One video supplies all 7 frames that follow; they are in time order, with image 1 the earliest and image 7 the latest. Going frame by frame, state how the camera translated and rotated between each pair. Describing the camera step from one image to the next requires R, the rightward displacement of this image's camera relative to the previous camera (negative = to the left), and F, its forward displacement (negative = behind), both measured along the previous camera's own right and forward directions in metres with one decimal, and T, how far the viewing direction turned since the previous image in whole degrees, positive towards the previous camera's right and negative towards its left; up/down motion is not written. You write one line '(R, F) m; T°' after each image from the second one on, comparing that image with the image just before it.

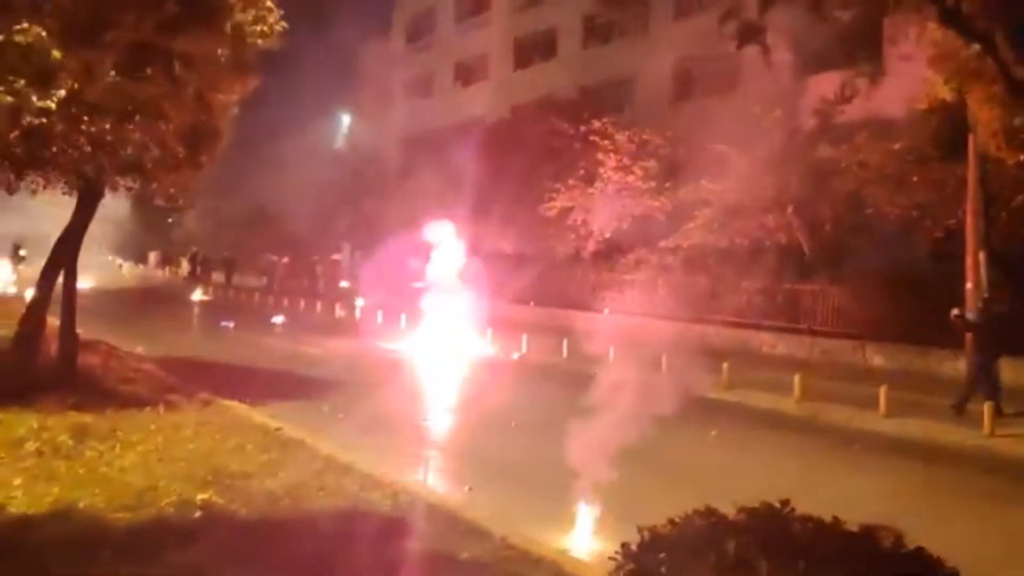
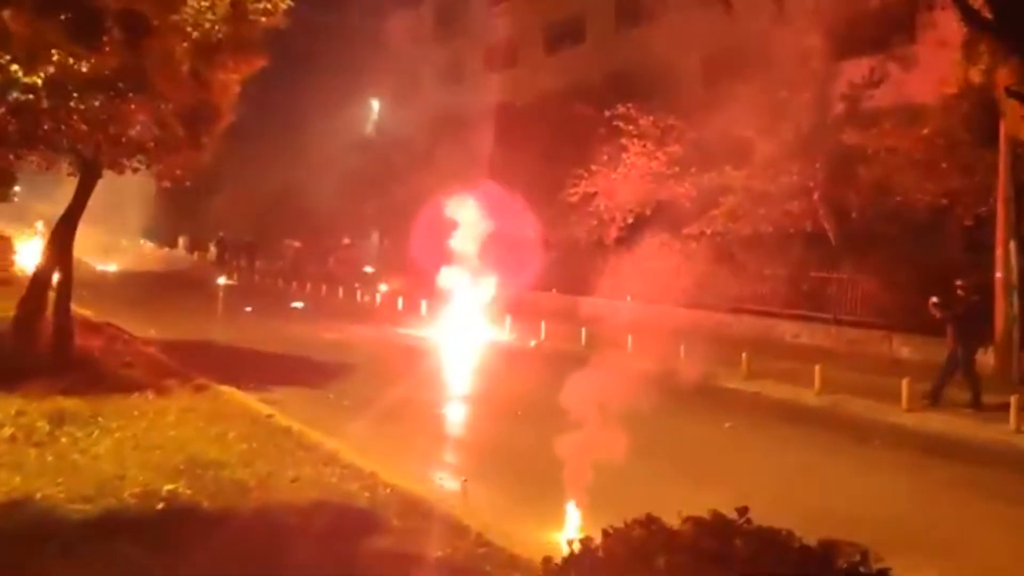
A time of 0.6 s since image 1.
(+0.4, +0.4) m; -2°
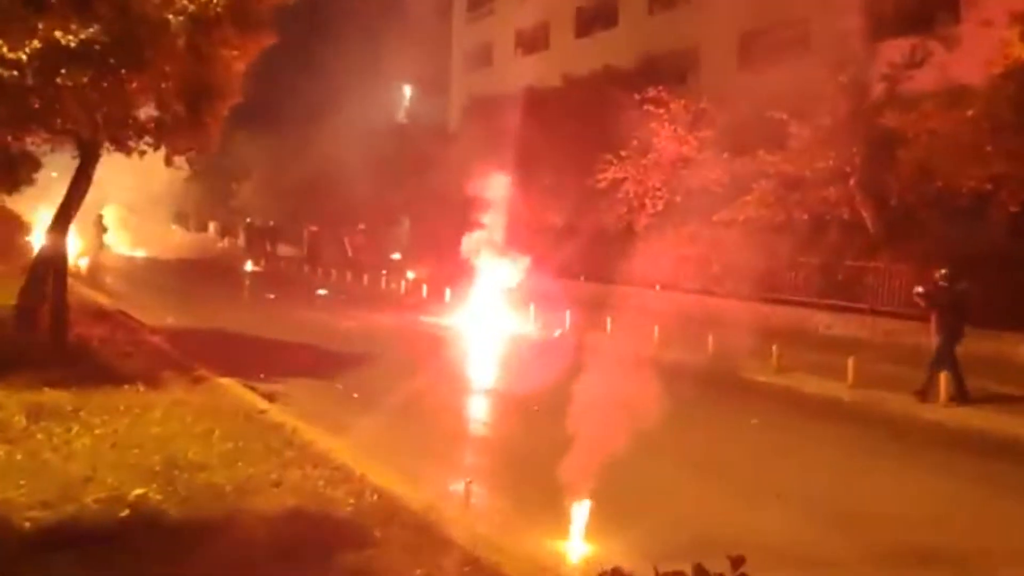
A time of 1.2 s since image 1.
(+0.3, +0.7) m; -2°
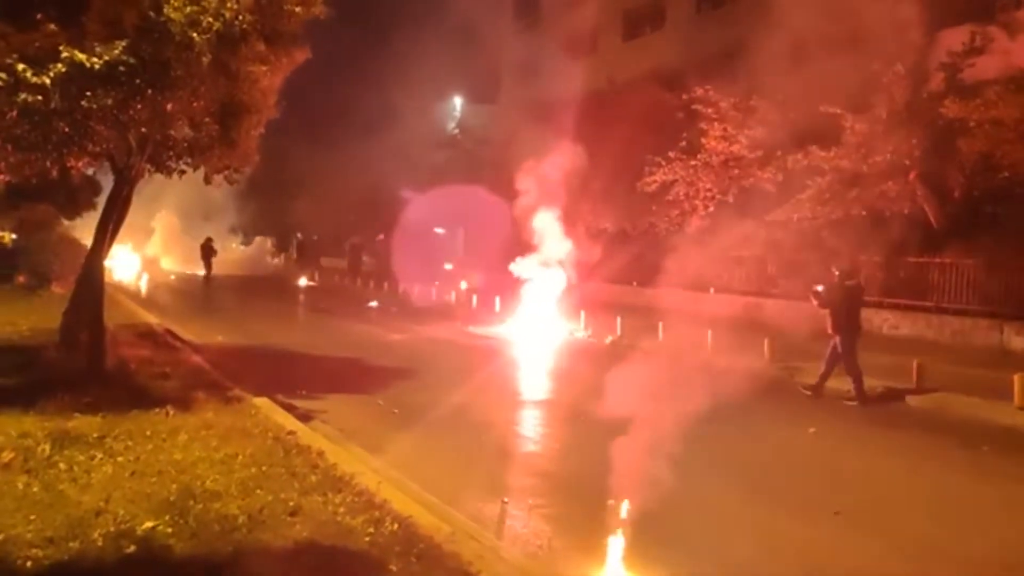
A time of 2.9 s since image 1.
(+0.3, +0.4) m; -4°
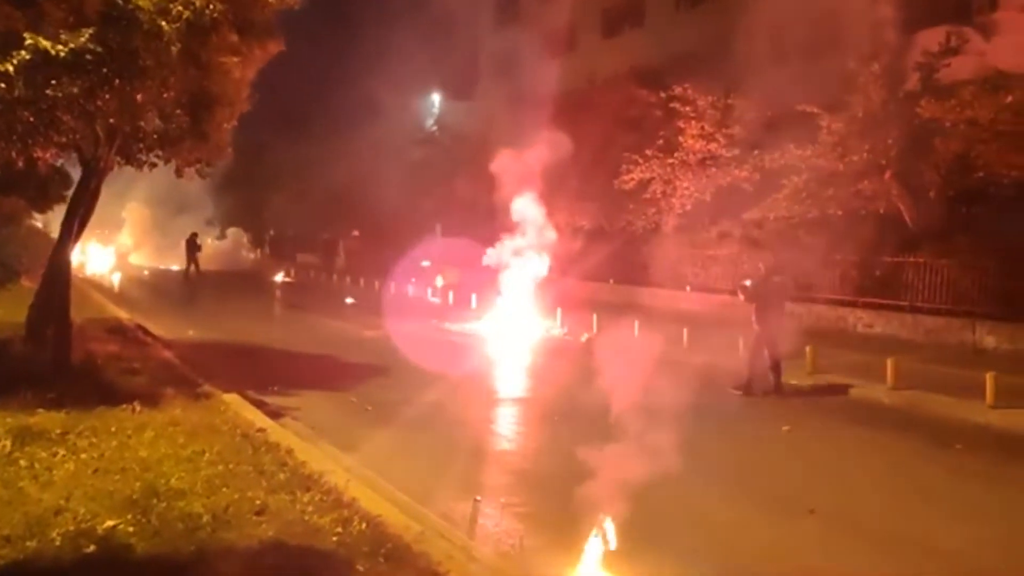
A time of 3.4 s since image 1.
(0.0, +0.1) m; +1°
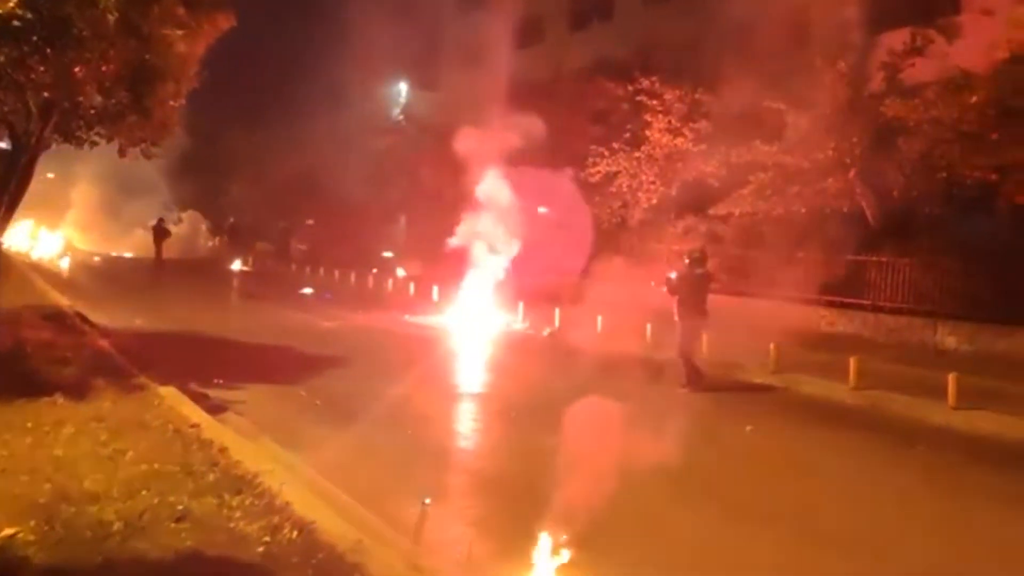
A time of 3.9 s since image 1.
(+0.1, +0.5) m; +2°
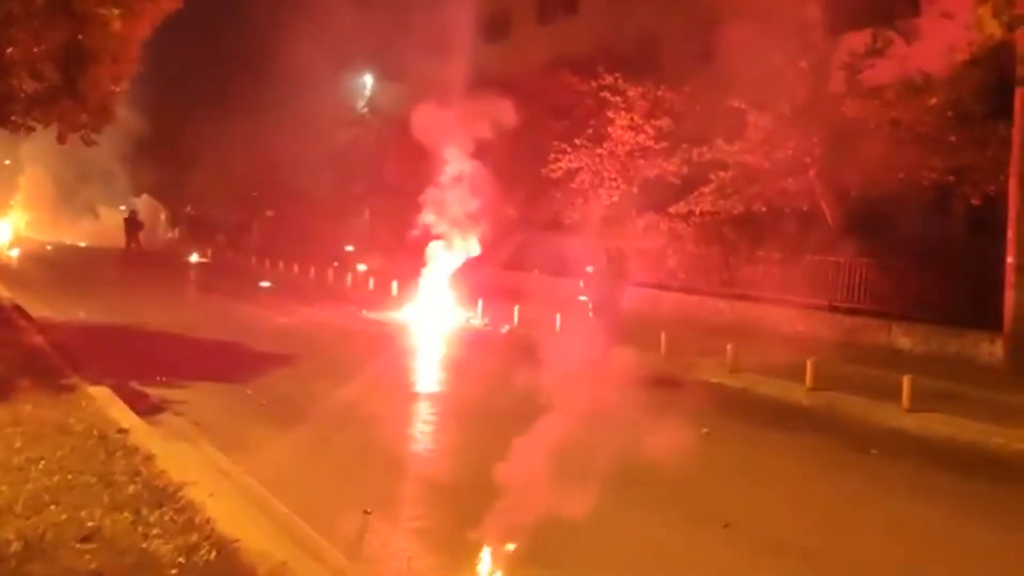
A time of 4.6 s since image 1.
(+0.2, +0.3) m; +2°
